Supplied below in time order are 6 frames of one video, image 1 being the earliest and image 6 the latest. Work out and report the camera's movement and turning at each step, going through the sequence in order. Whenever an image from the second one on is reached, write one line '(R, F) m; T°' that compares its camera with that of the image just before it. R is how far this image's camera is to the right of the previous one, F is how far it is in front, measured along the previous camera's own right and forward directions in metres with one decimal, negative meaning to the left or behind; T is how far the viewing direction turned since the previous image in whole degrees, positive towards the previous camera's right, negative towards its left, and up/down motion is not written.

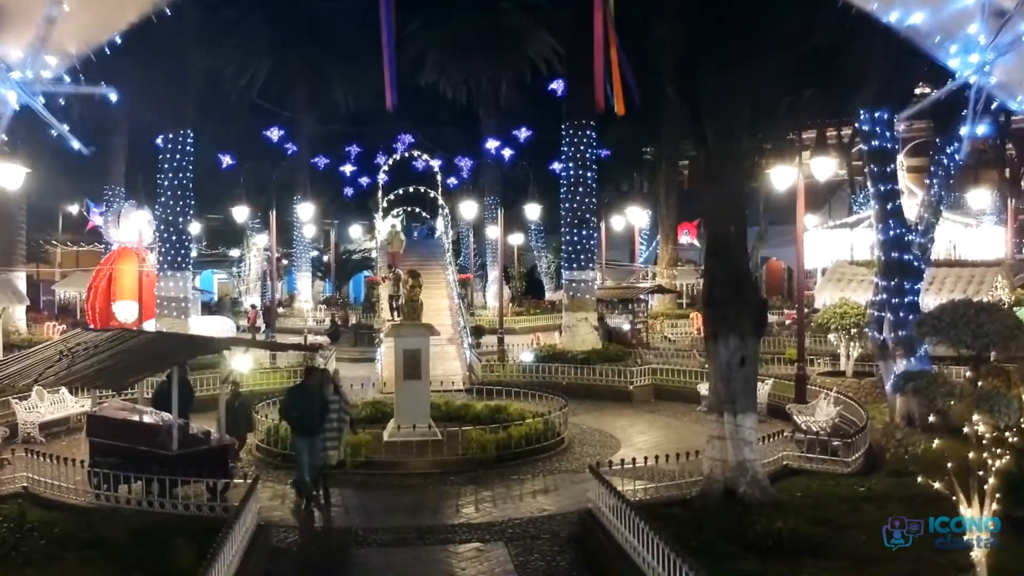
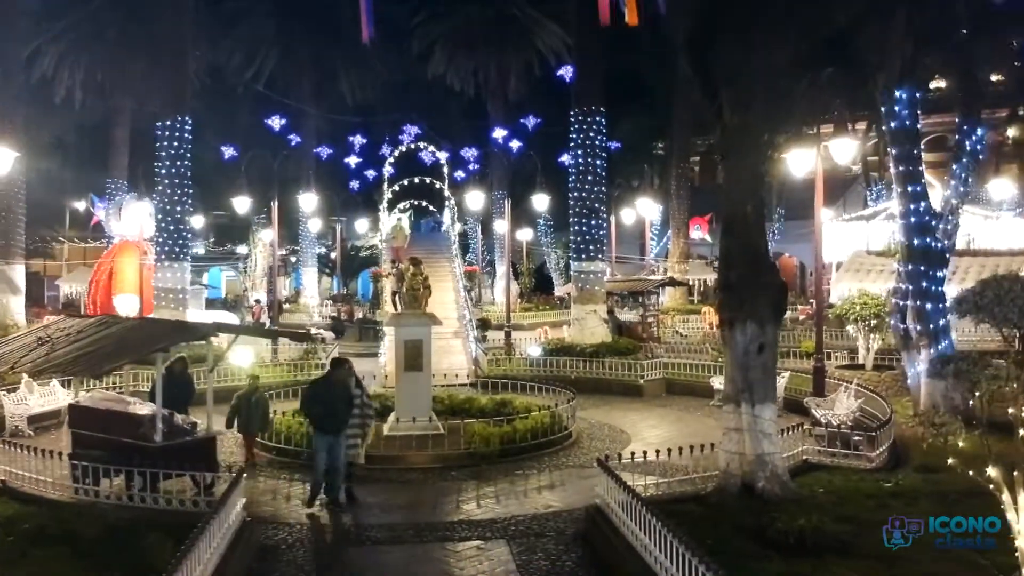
(+0.1, +0.6) m; -1°
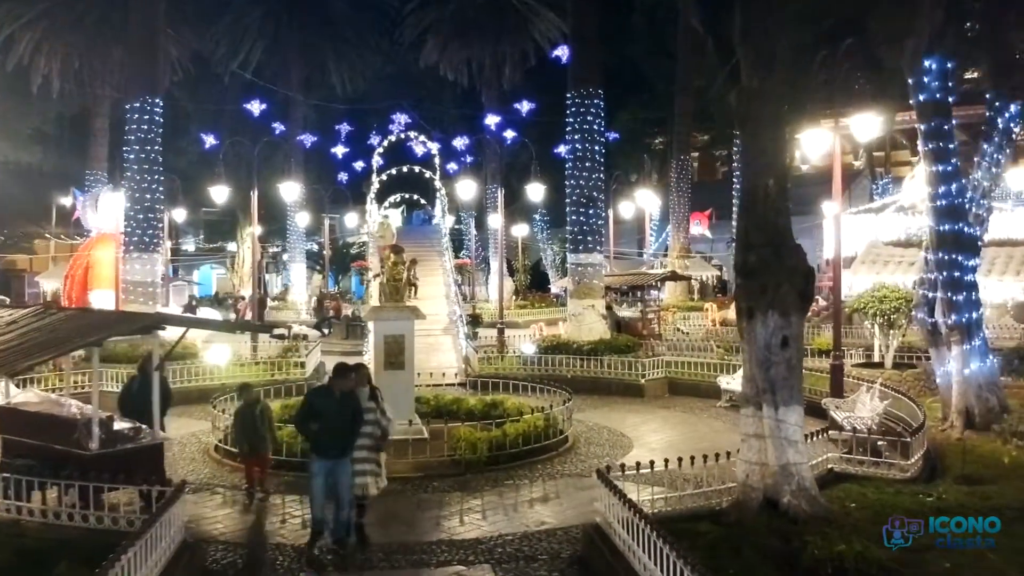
(+0.1, +1.2) m; 0°
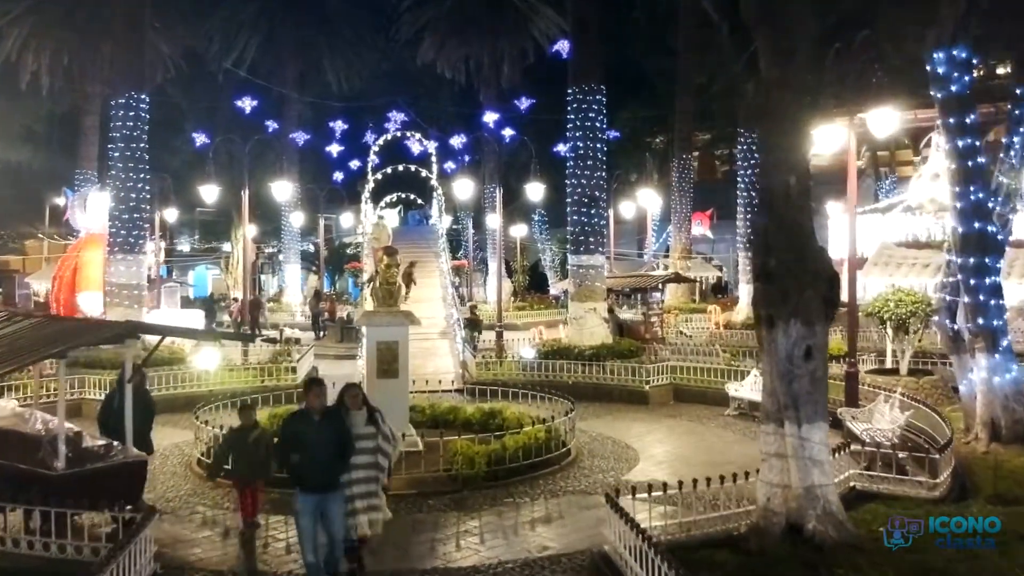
(0.0, +0.6) m; 0°
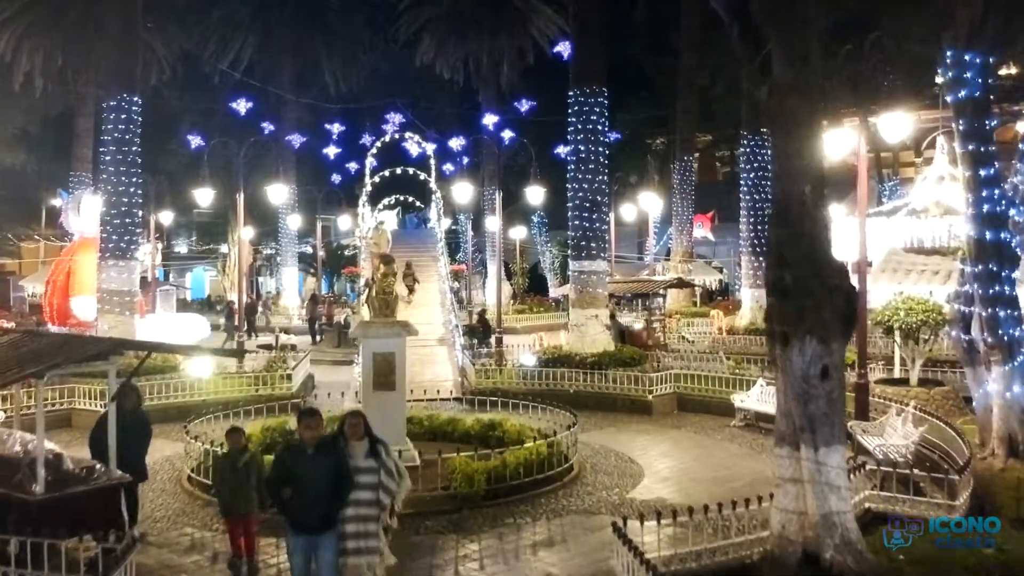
(0.0, +0.4) m; 0°
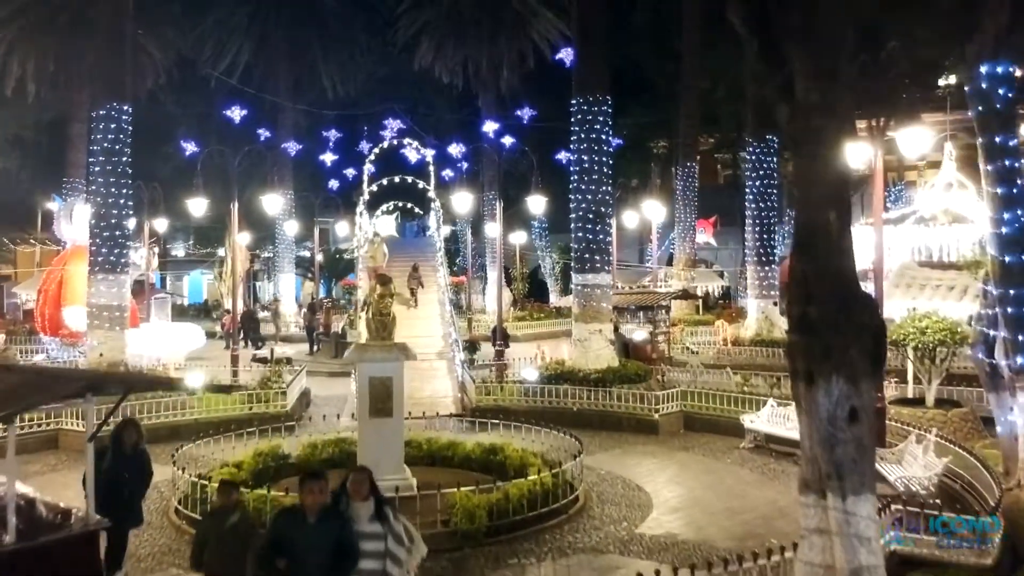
(0.0, +0.5) m; 0°
